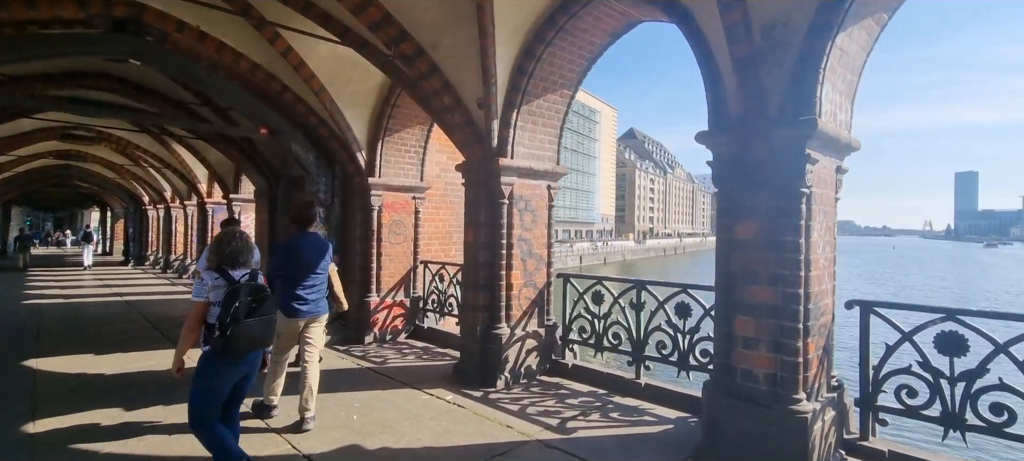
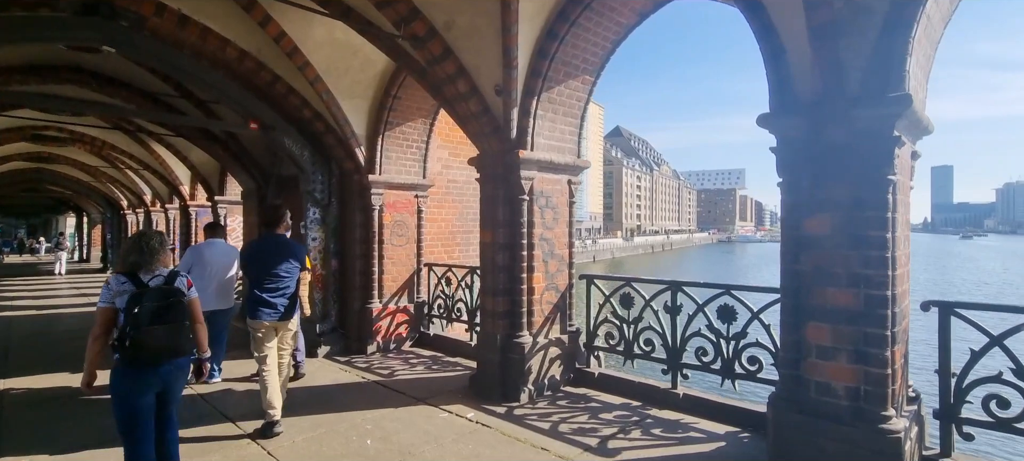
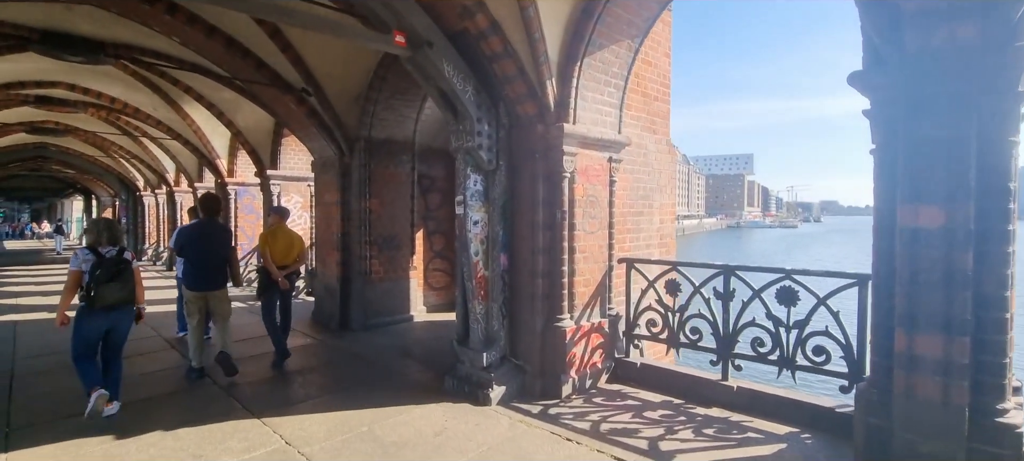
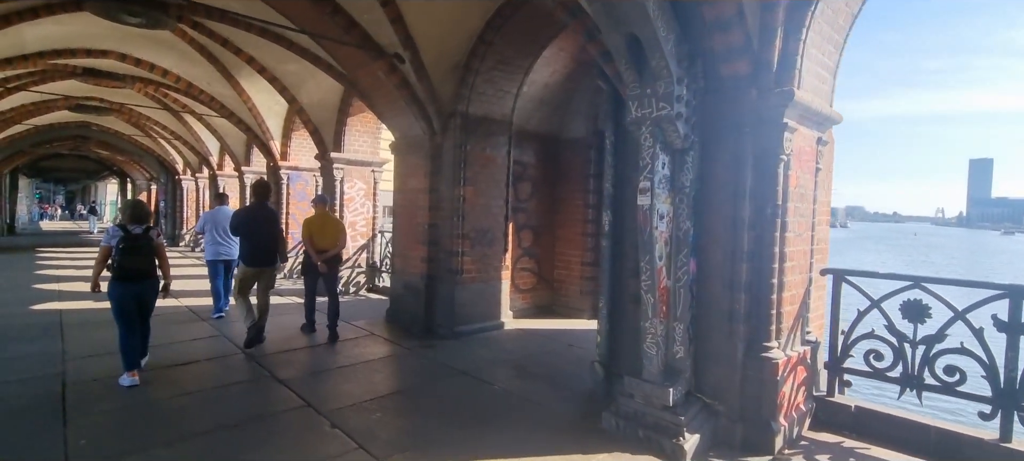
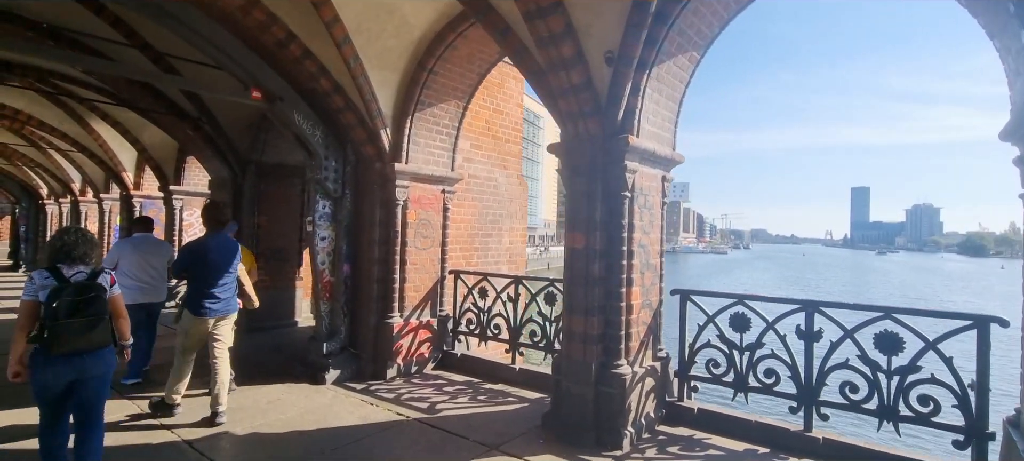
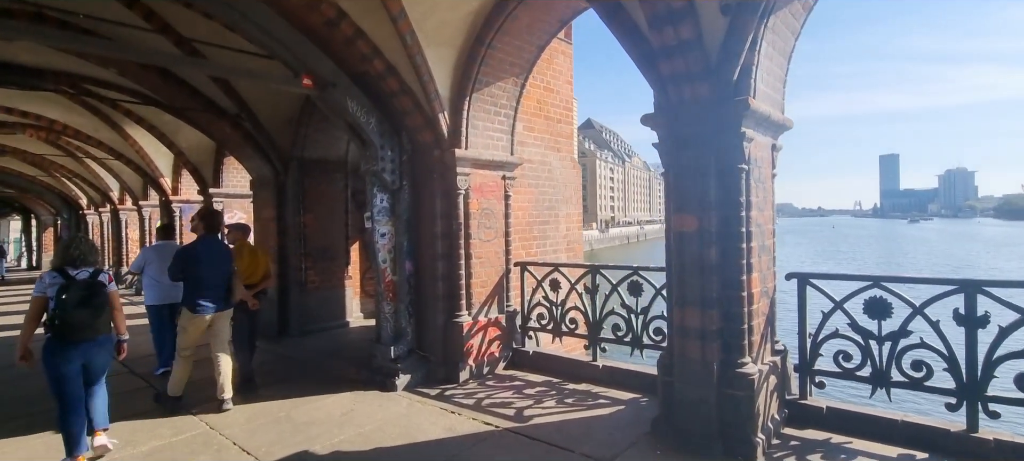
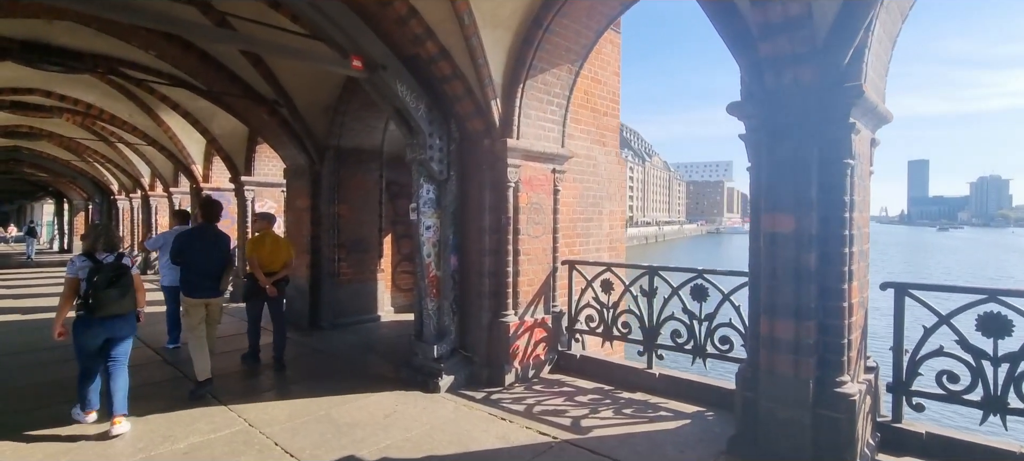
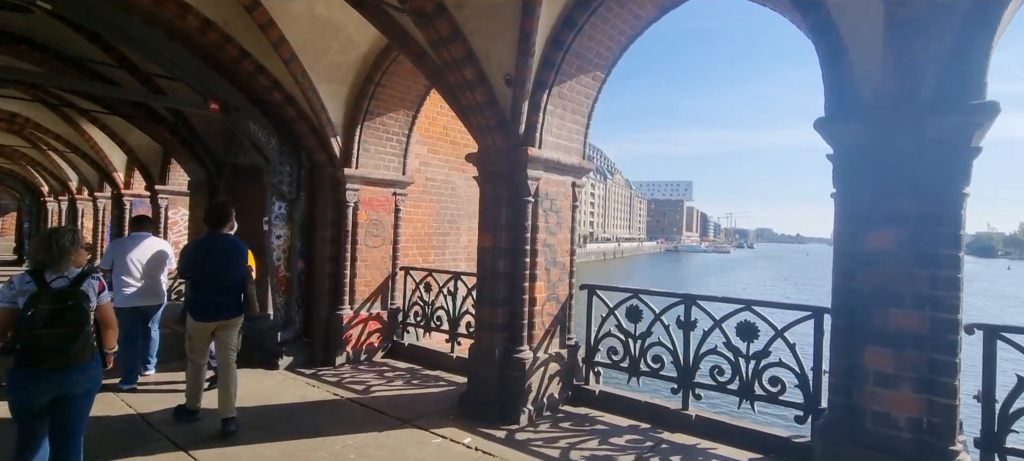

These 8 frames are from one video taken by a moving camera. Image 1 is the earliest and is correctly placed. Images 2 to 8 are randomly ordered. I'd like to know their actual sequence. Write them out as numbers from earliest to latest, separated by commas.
2, 8, 5, 6, 7, 3, 4
